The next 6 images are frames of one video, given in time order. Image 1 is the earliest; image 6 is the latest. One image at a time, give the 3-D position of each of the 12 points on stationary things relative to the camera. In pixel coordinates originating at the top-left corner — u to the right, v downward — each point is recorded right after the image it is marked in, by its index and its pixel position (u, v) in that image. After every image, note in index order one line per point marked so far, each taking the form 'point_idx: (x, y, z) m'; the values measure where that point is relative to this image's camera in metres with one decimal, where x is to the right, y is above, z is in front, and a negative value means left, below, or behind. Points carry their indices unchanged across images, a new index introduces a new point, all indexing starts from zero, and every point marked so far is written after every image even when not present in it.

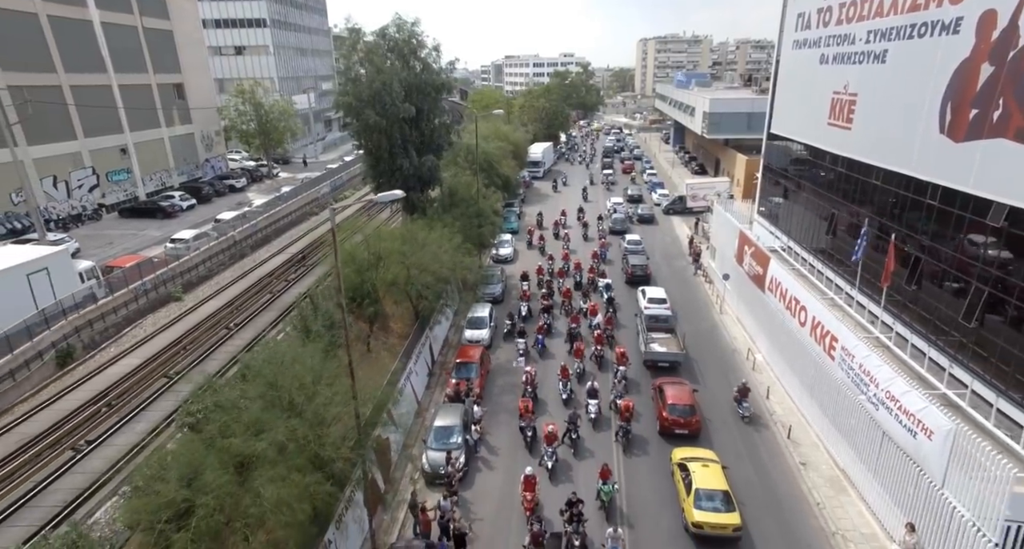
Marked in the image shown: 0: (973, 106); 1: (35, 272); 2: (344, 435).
0: (+9.7, +3.6, +14.0) m
1: (-13.8, 0.0, +19.1) m
2: (-3.2, -3.0, +12.6) m
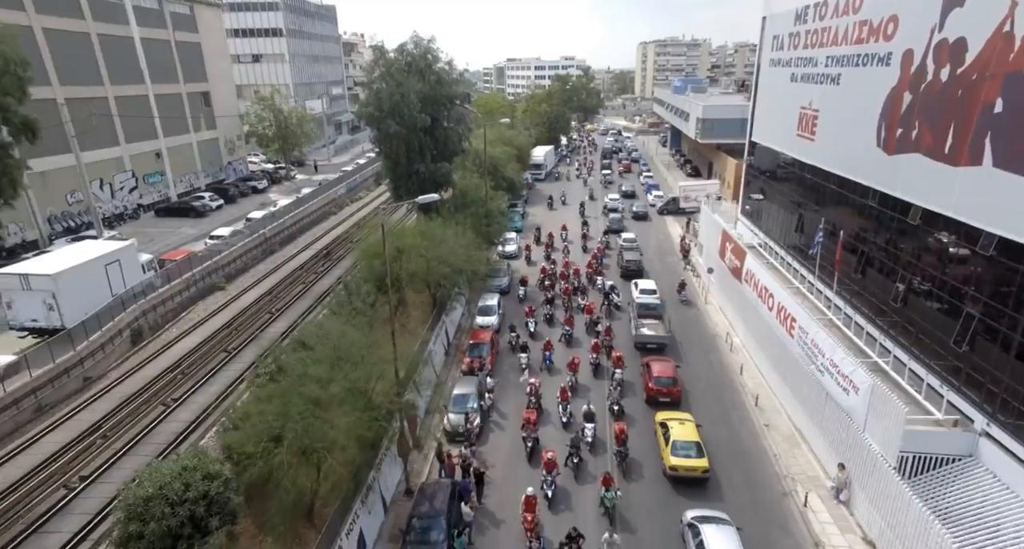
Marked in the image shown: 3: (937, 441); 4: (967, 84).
0: (+10.0, +3.8, +17.1) m
1: (-13.5, +0.4, +22.3) m
2: (-2.9, -2.7, +15.8) m
3: (+8.9, -3.5, +14.1) m
4: (+9.7, +4.1, +14.2) m
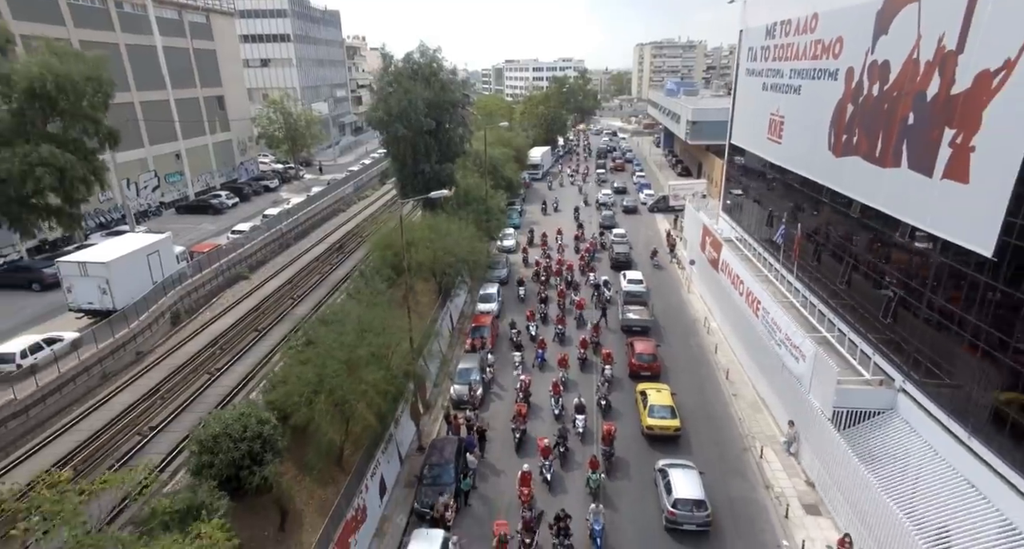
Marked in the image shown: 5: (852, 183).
0: (+9.9, +4.3, +19.9) m
1: (-13.6, +0.8, +25.0) m
2: (-3.0, -2.3, +18.6) m
3: (+8.8, -3.1, +16.9) m
4: (+9.7, +4.5, +17.0) m
5: (+9.9, +2.6, +19.2) m
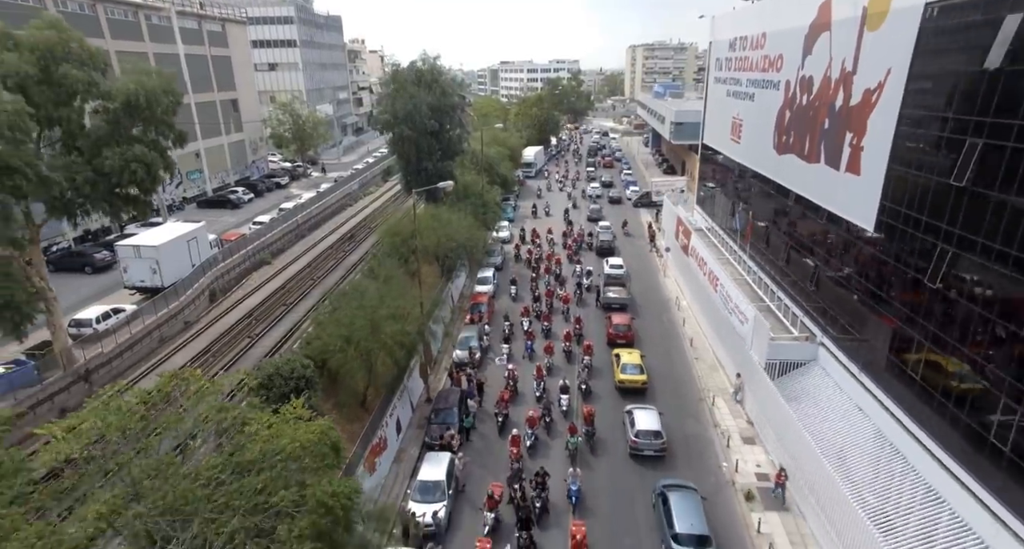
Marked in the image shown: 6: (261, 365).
0: (+9.6, +5.0, +23.8) m
1: (-13.9, +1.5, +28.7) m
2: (-3.2, -1.5, +22.3) m
3: (+8.6, -2.3, +20.7) m
4: (+9.5, +5.3, +20.9) m
5: (+9.6, +3.4, +23.0) m
6: (-7.0, -2.5, +18.5) m
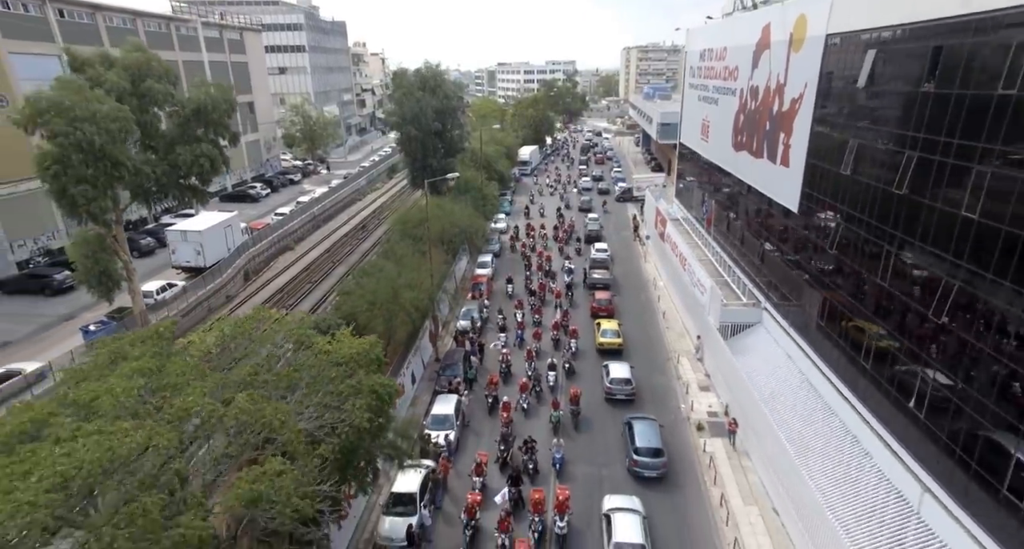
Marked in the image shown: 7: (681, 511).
0: (+9.5, +5.9, +28.0) m
1: (-14.1, +2.4, +32.9) m
2: (-3.4, -0.7, +26.5) m
3: (+8.5, -1.4, +24.9) m
4: (+9.3, +6.1, +25.1) m
5: (+9.4, +4.3, +27.2) m
6: (-7.1, -1.7, +22.6) m
7: (+4.6, -6.5, +18.4) m
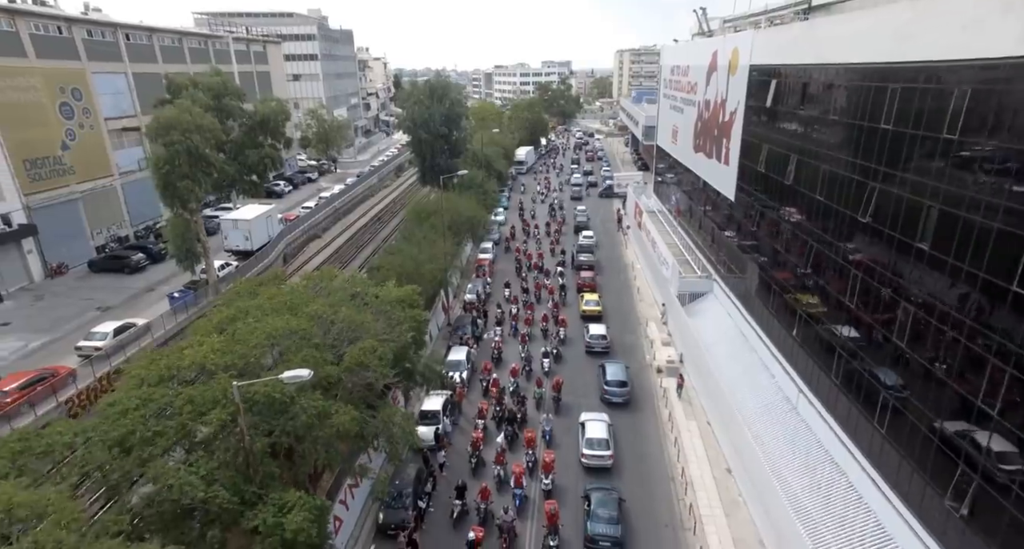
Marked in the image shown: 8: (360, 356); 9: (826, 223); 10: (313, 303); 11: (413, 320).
0: (+9.4, +6.9, +33.9) m
1: (-14.2, +3.3, +38.6) m
2: (-3.4, +0.3, +32.3) m
3: (+8.4, -0.4, +30.8) m
4: (+9.2, +7.2, +31.0) m
5: (+9.3, +5.3, +33.1) m
6: (-7.2, -0.7, +28.4) m
7: (+4.6, -5.5, +24.2) m
8: (-3.5, -1.9, +15.2) m
9: (+9.1, +1.4, +19.0) m
10: (-5.1, -0.7, +17.0) m
11: (-2.9, -1.3, +19.3) m
